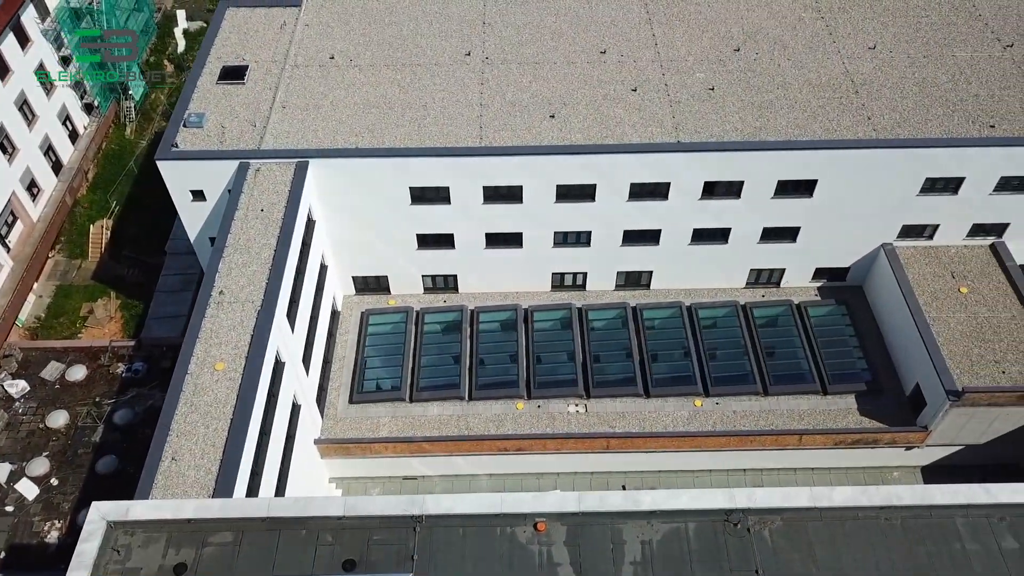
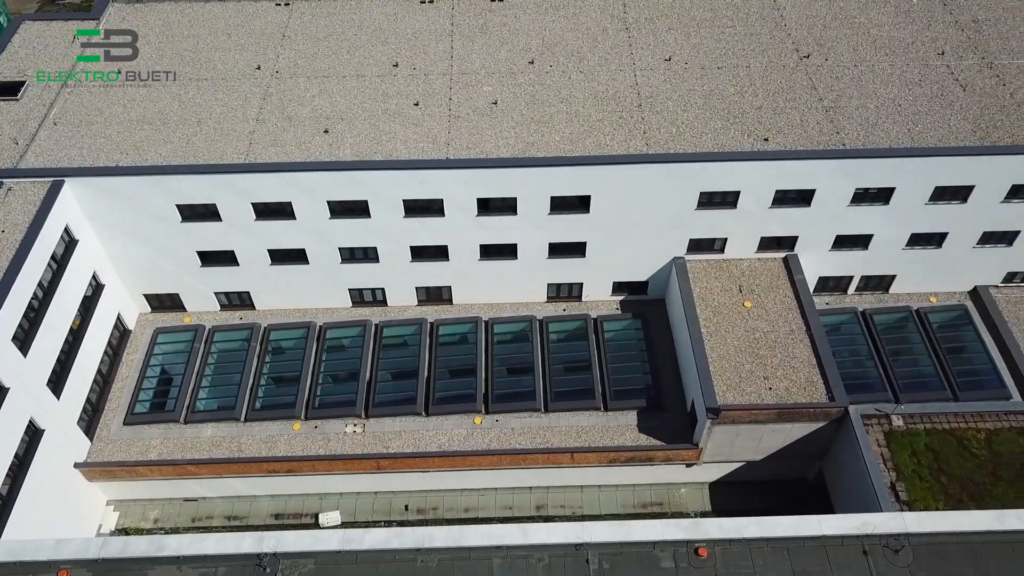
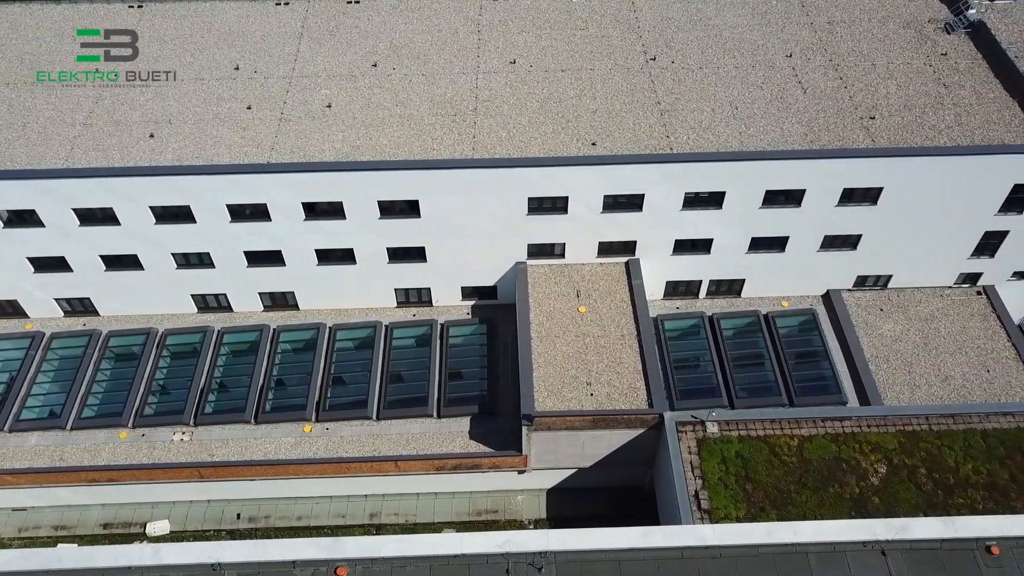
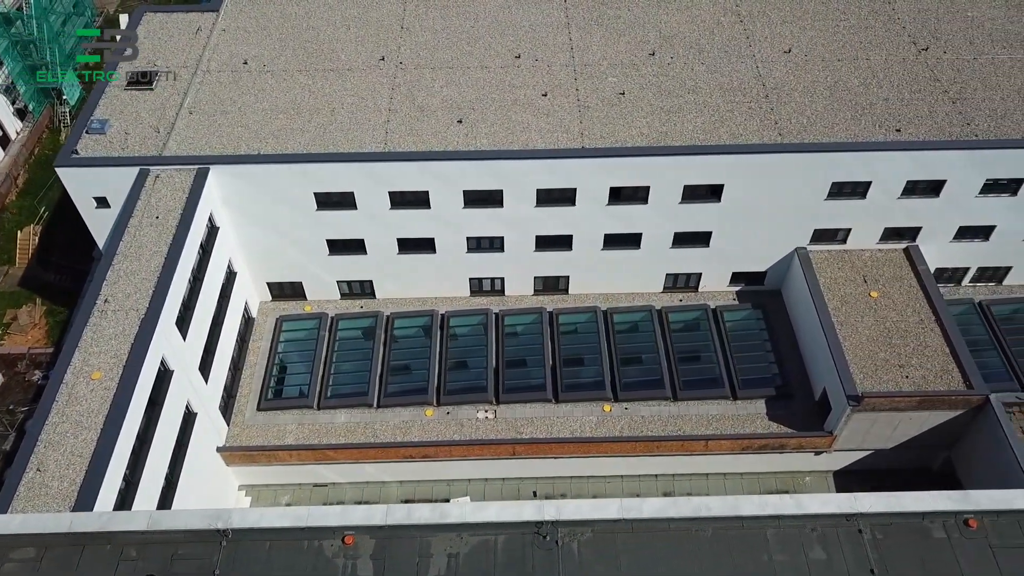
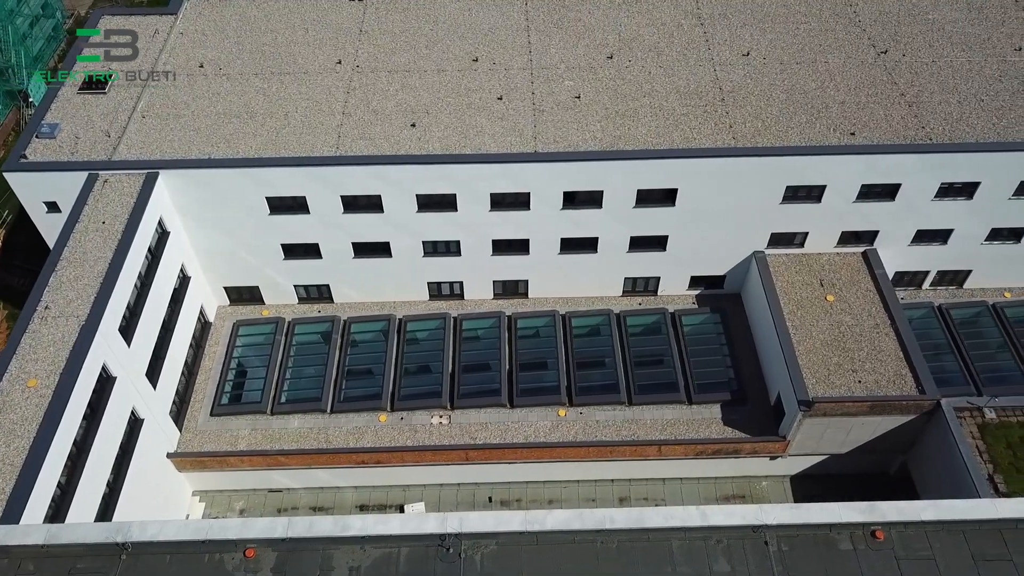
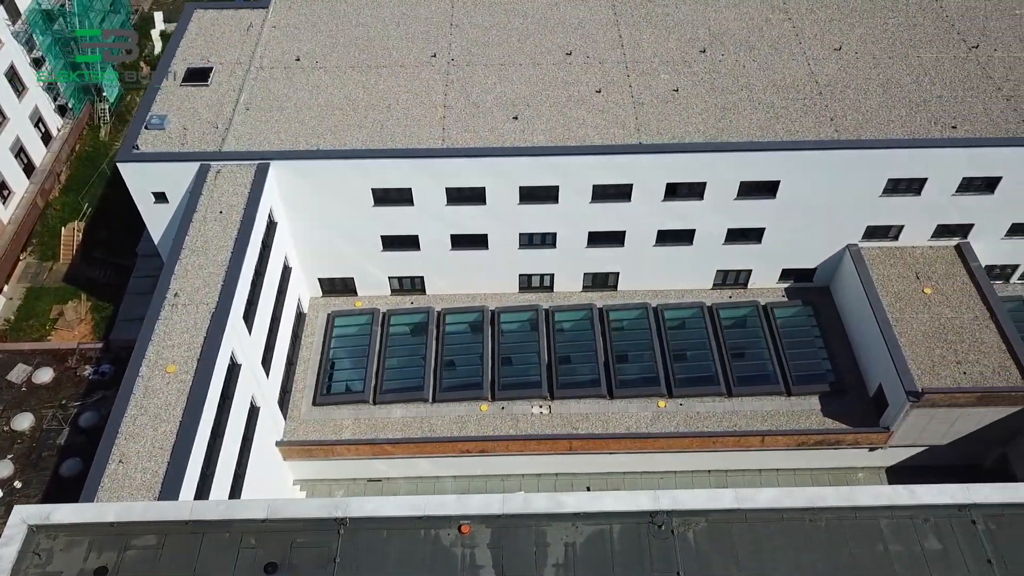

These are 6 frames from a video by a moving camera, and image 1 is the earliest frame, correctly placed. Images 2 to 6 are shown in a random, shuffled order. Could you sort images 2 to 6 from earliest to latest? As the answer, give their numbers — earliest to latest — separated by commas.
6, 4, 5, 2, 3
